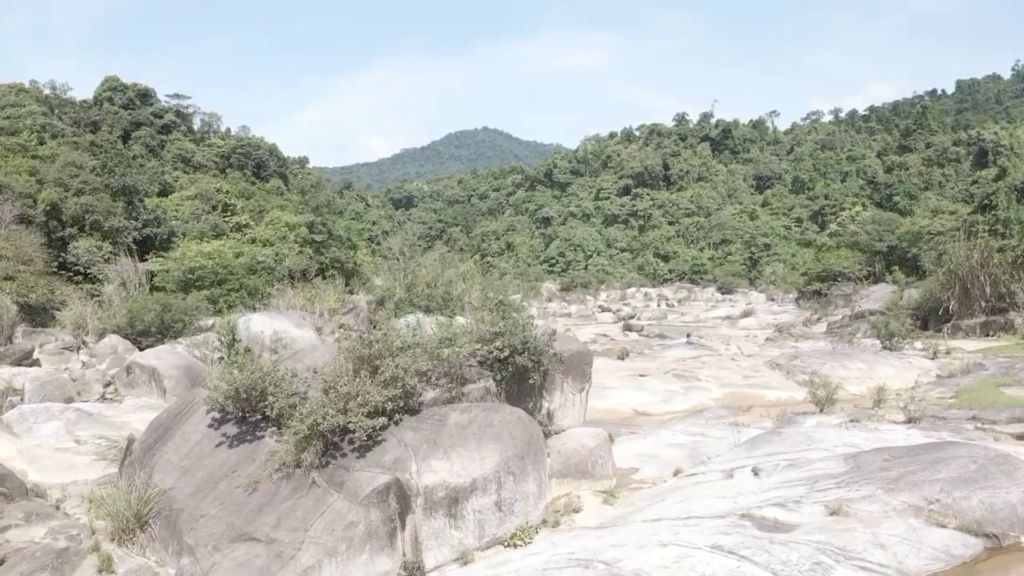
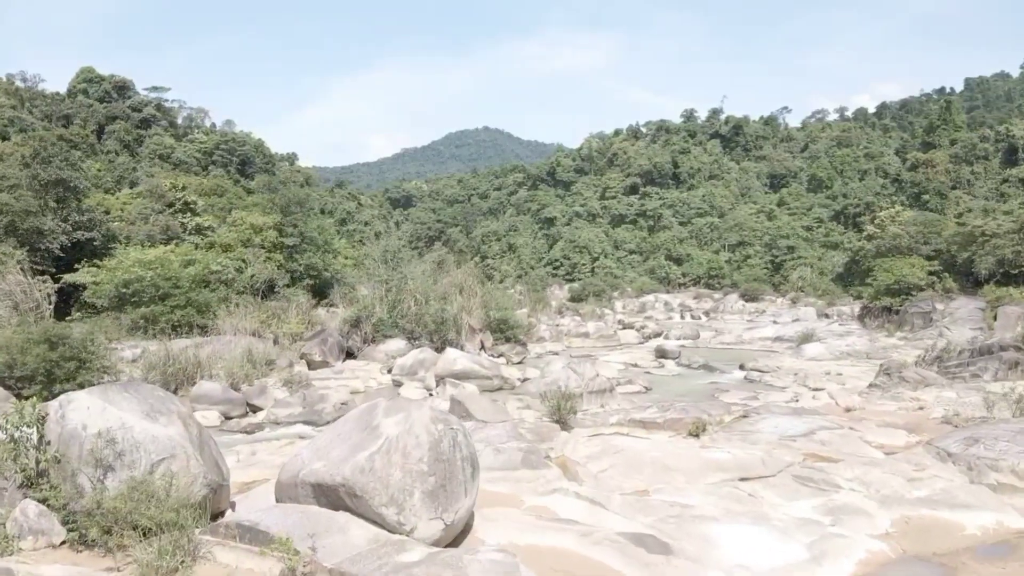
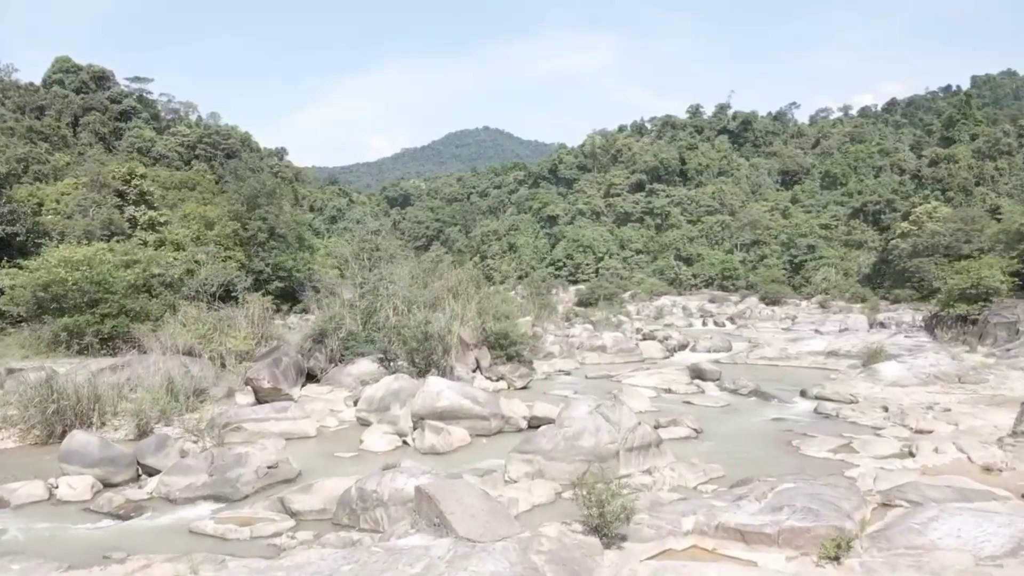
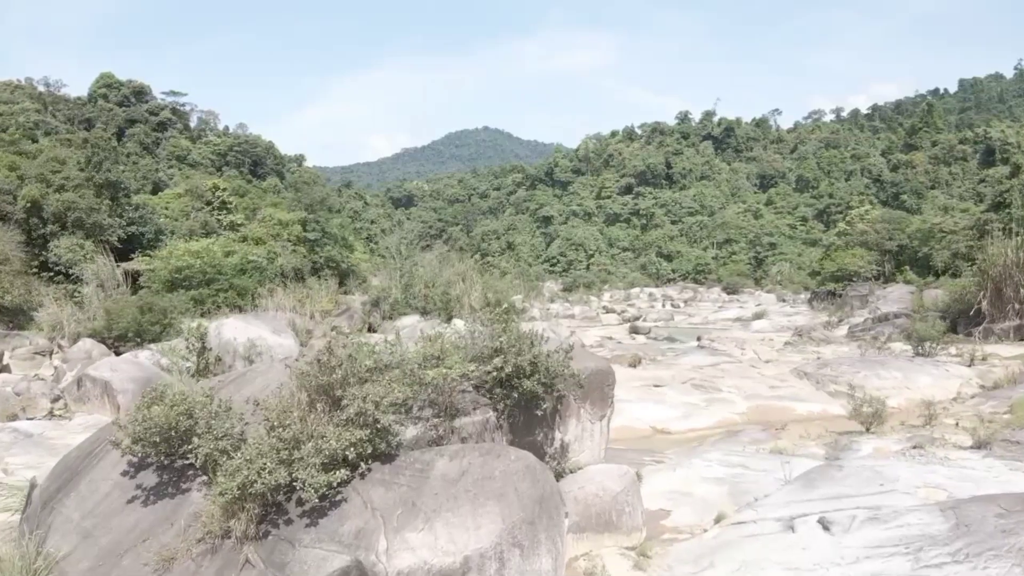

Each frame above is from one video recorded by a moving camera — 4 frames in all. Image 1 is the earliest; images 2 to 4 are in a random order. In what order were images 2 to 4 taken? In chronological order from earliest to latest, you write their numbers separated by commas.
4, 2, 3
